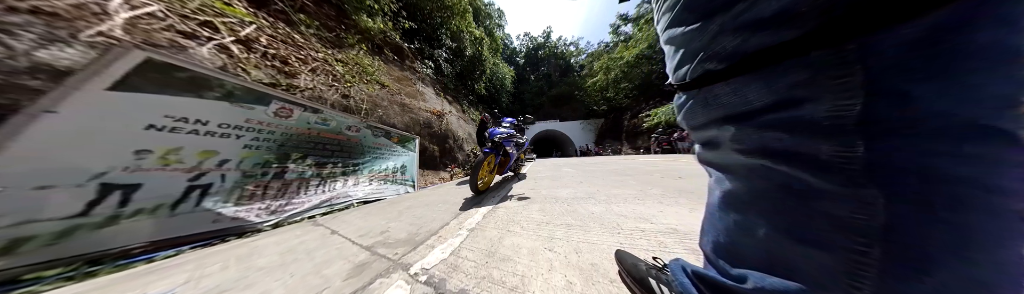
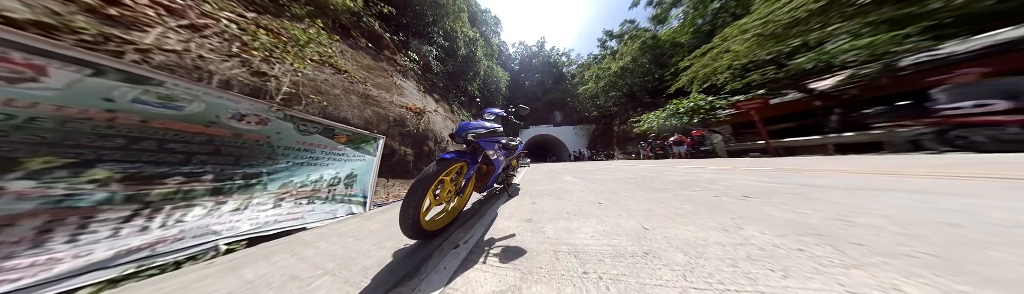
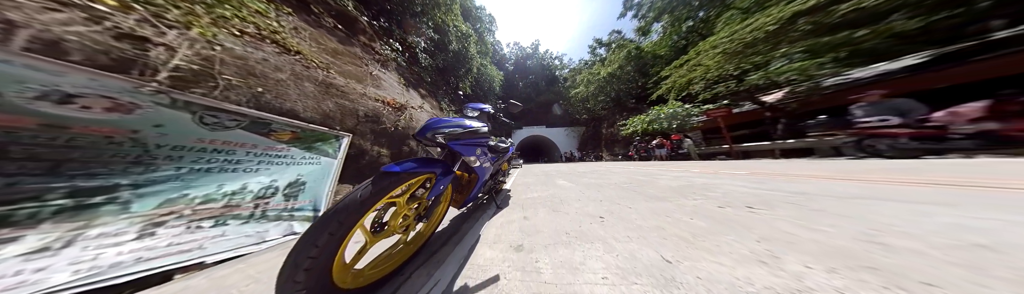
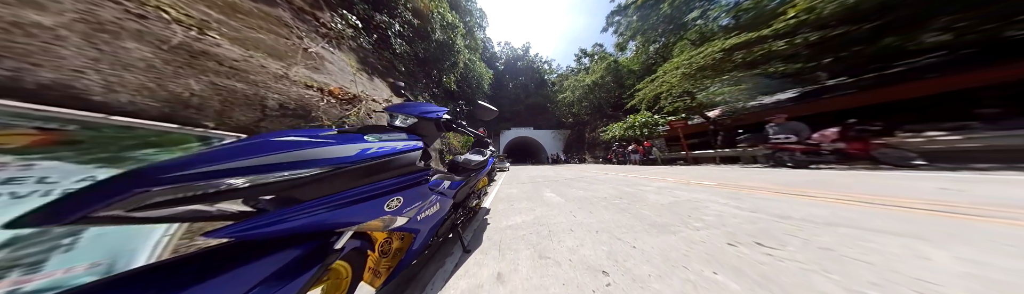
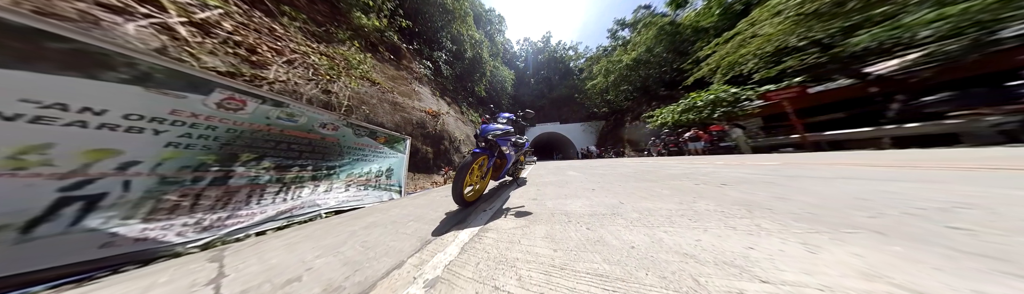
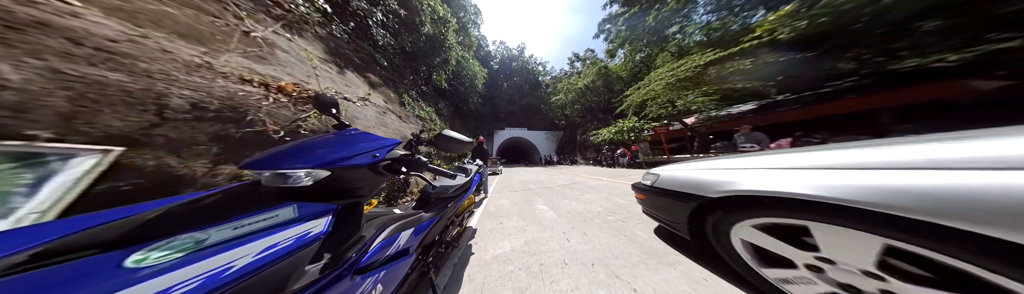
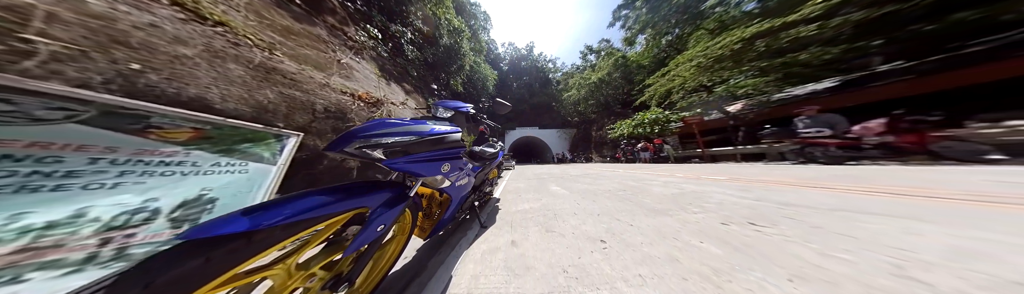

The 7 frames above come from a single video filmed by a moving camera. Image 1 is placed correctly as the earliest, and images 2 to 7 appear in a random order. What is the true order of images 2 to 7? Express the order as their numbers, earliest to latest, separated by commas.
5, 2, 3, 7, 4, 6
